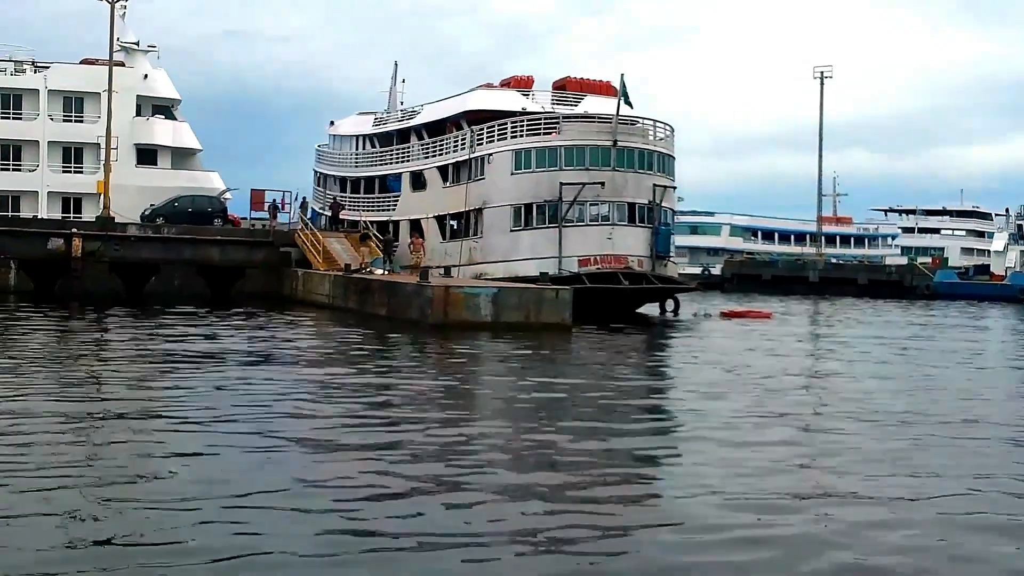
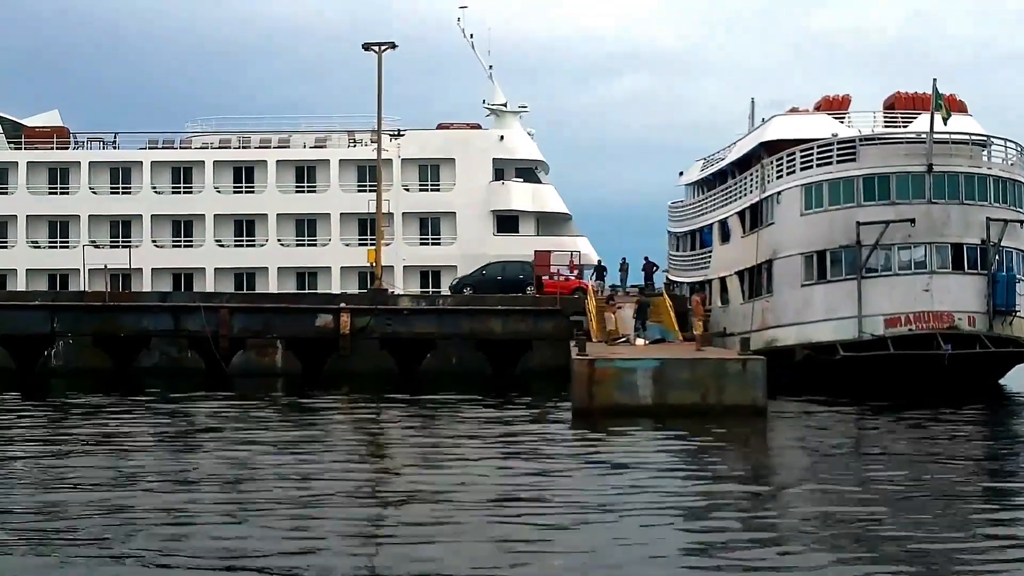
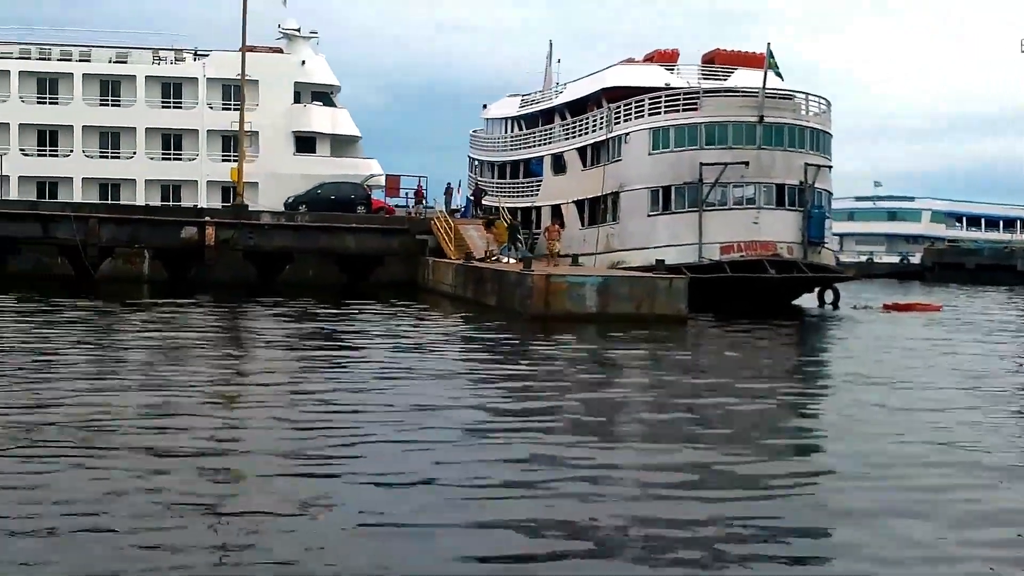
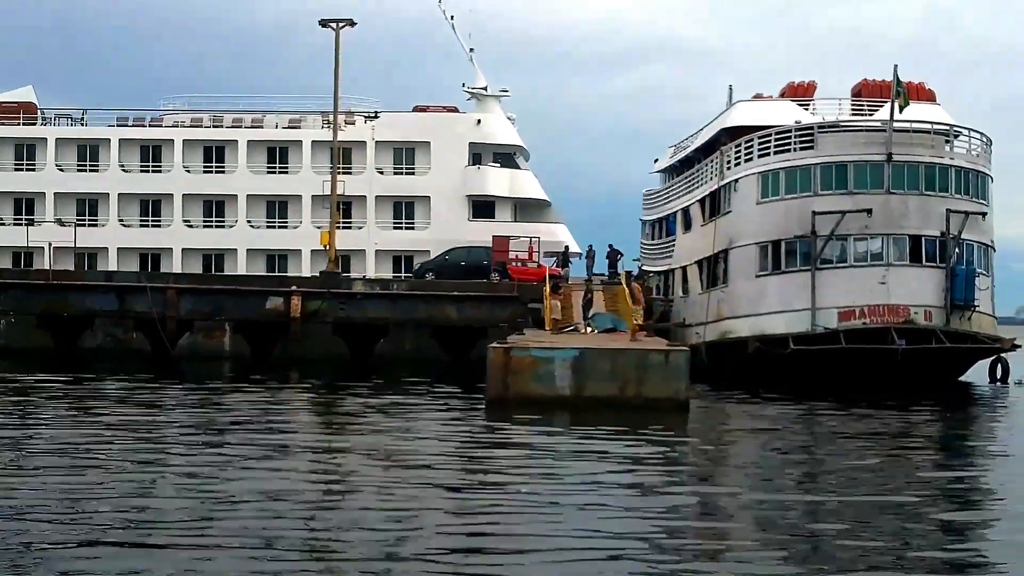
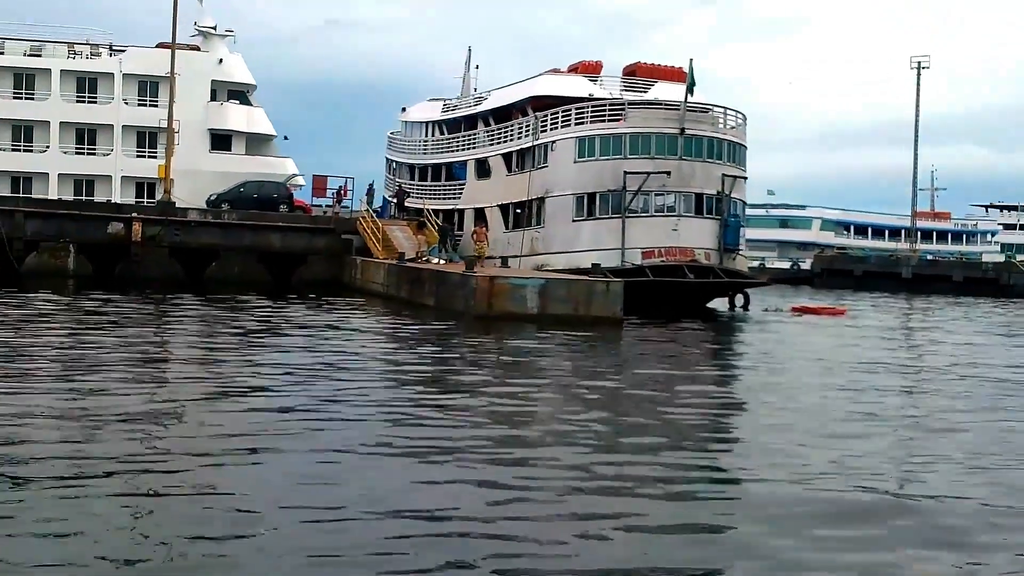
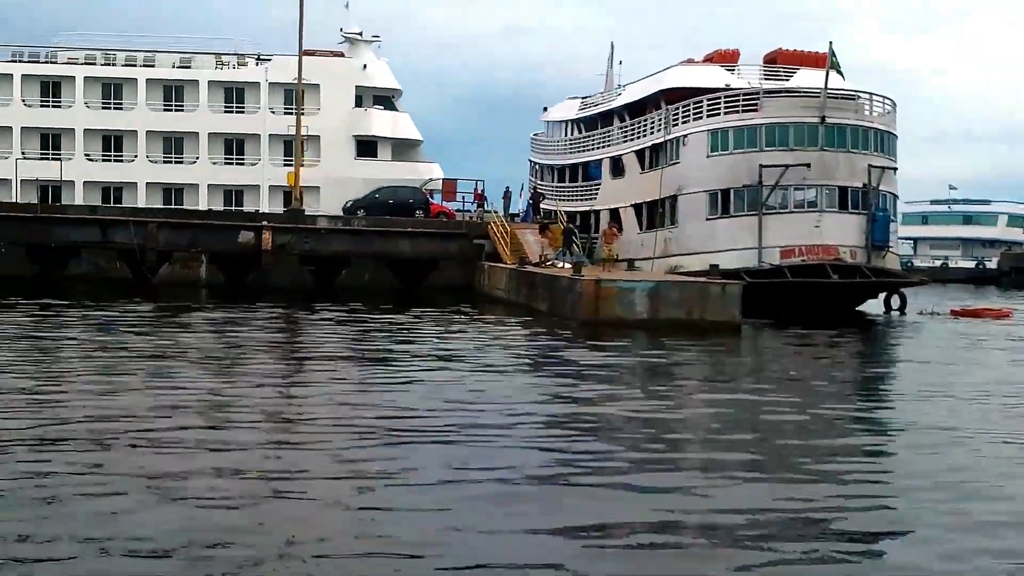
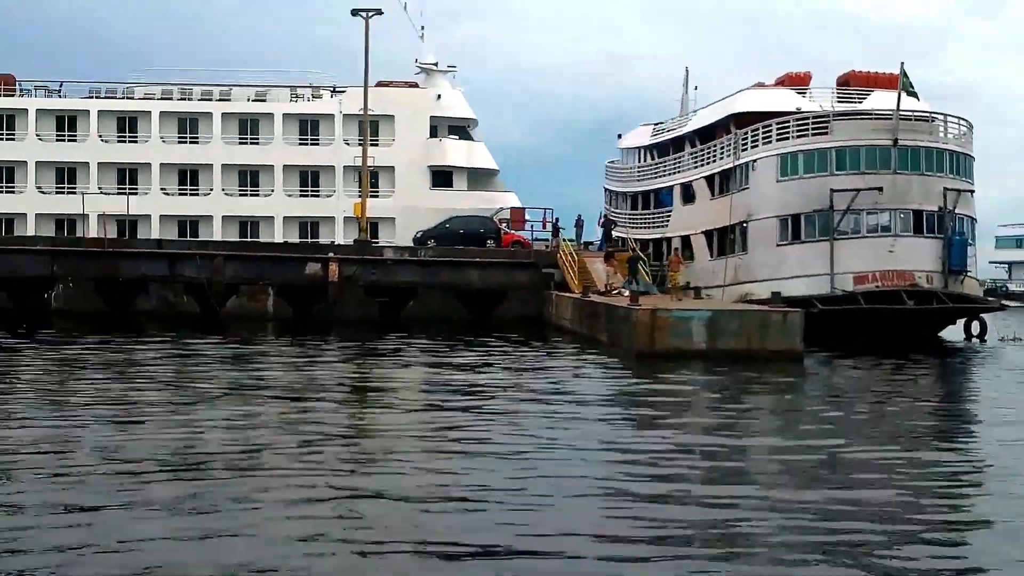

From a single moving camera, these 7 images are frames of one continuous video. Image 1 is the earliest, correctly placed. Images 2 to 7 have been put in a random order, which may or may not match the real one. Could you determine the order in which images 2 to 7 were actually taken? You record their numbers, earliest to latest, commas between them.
5, 3, 6, 7, 2, 4
